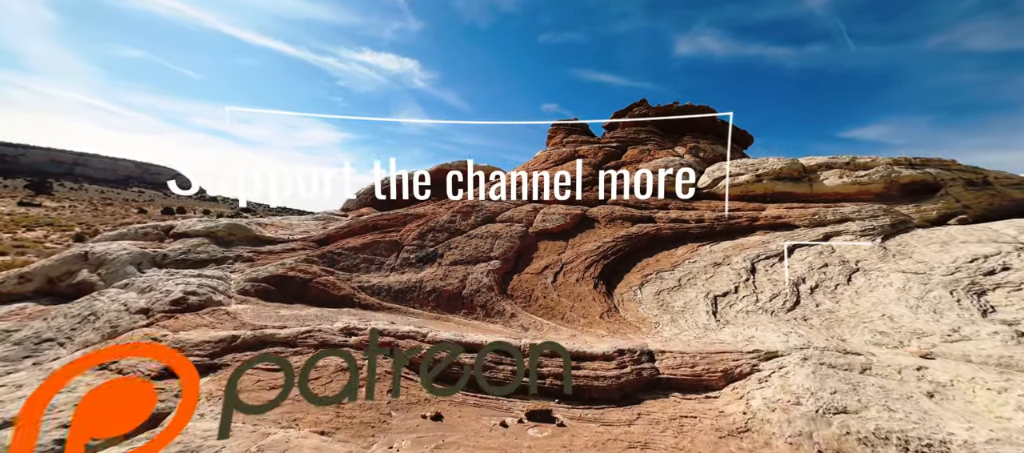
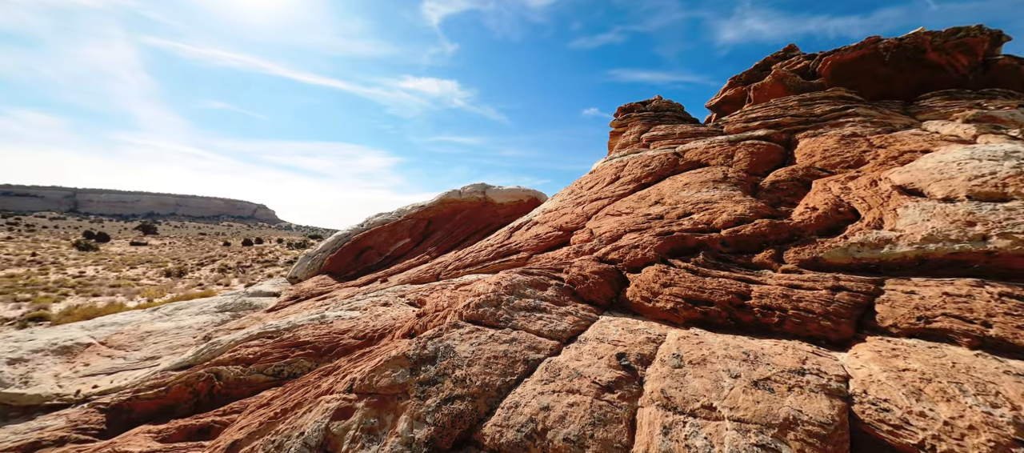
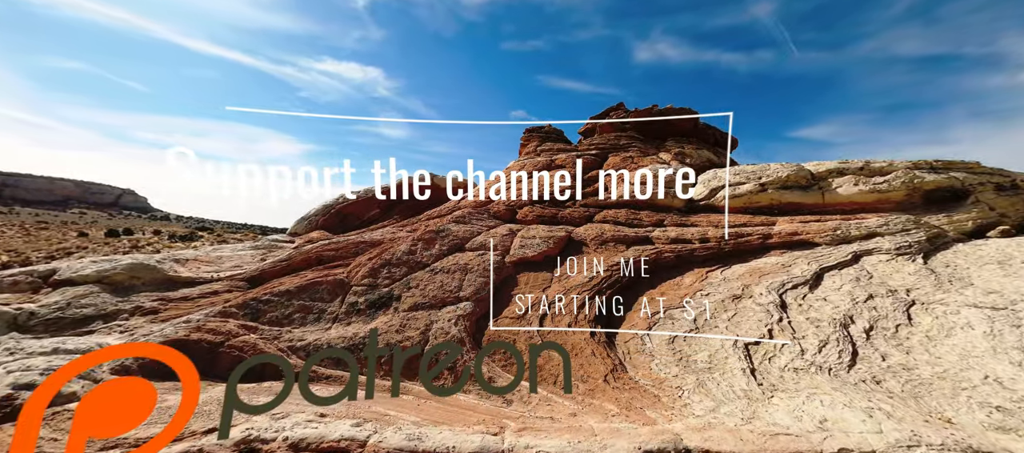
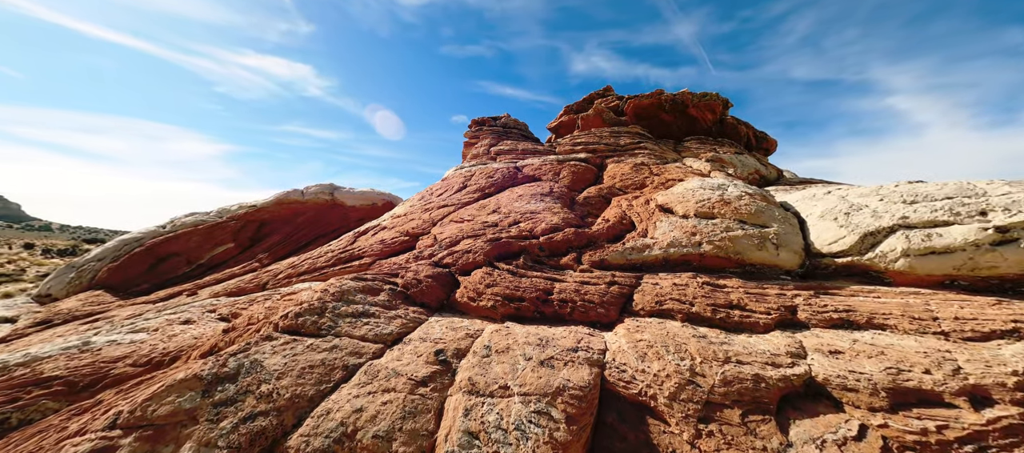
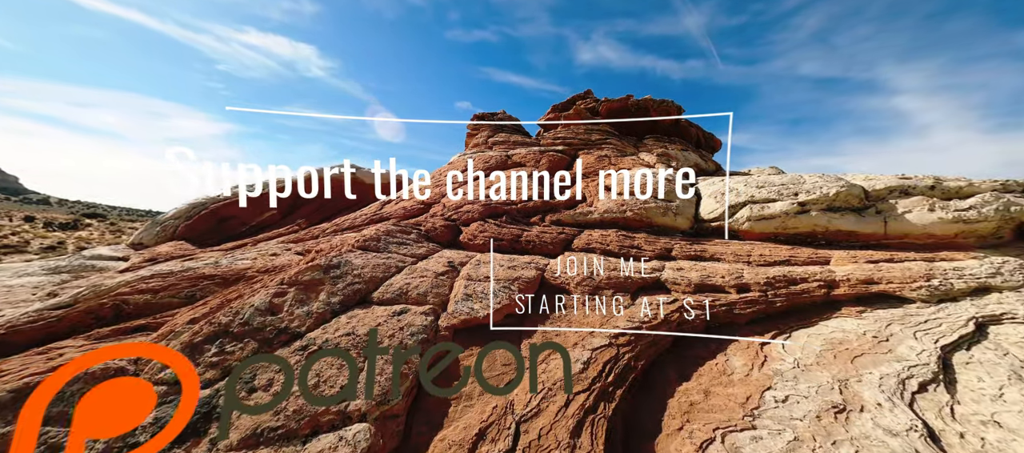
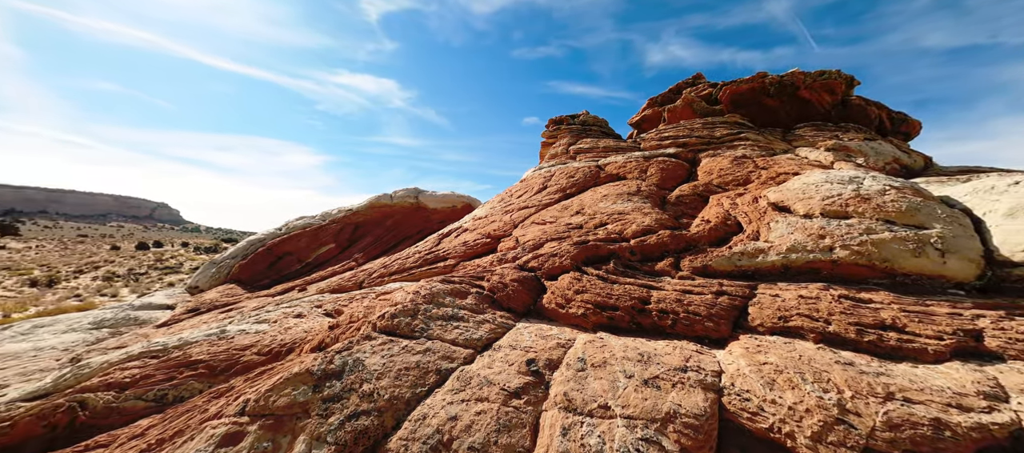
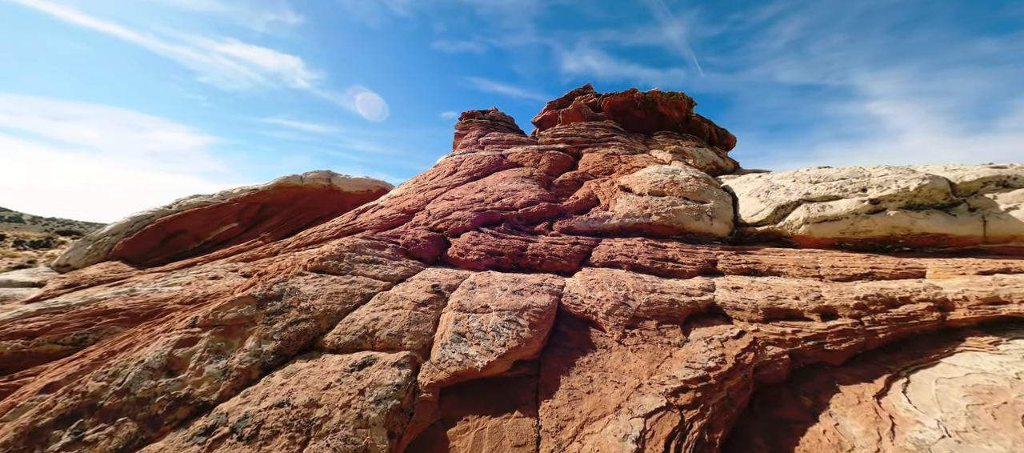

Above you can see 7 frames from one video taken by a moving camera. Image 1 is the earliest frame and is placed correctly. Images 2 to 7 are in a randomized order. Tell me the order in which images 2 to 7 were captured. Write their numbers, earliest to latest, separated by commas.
3, 5, 7, 4, 6, 2
